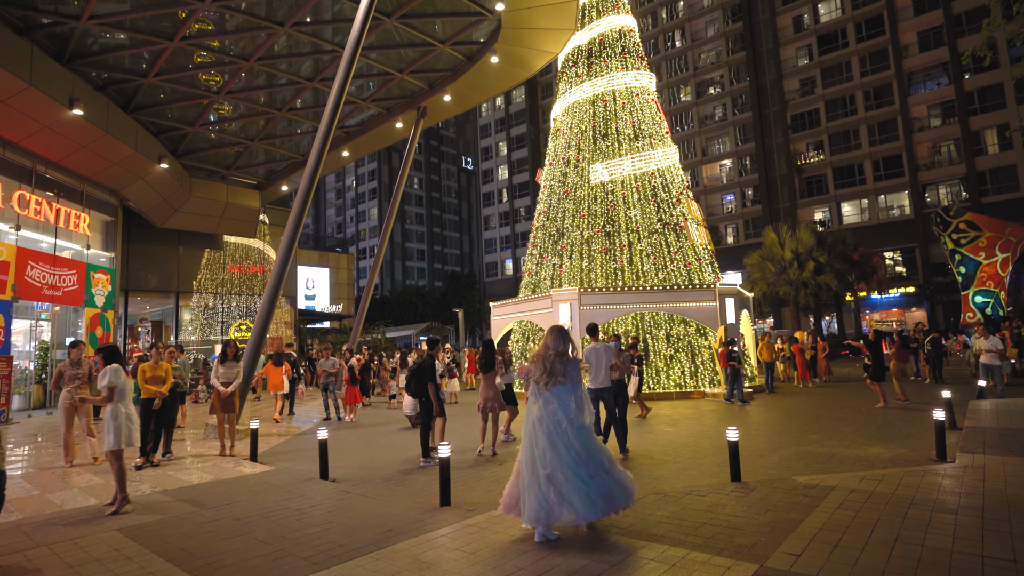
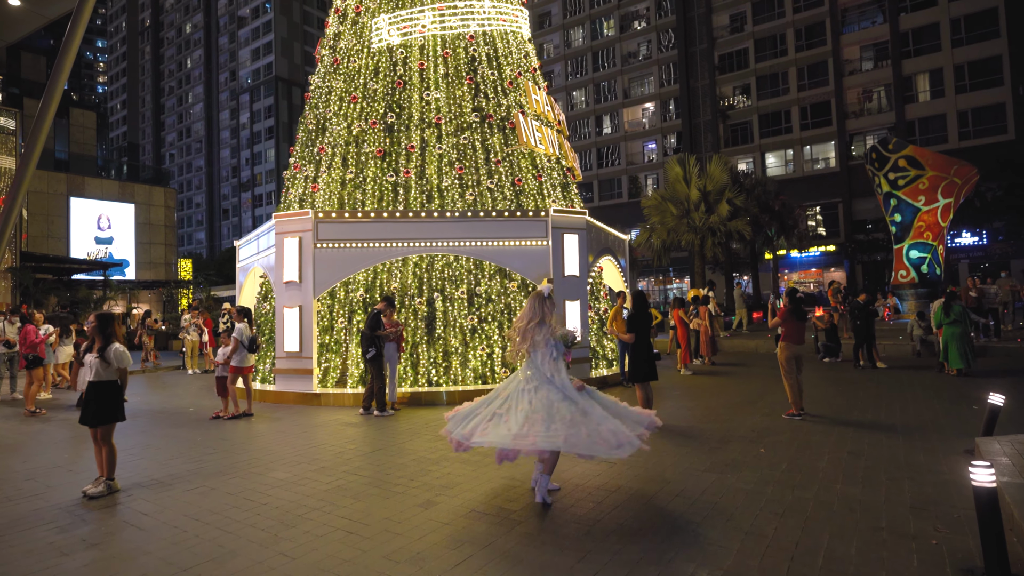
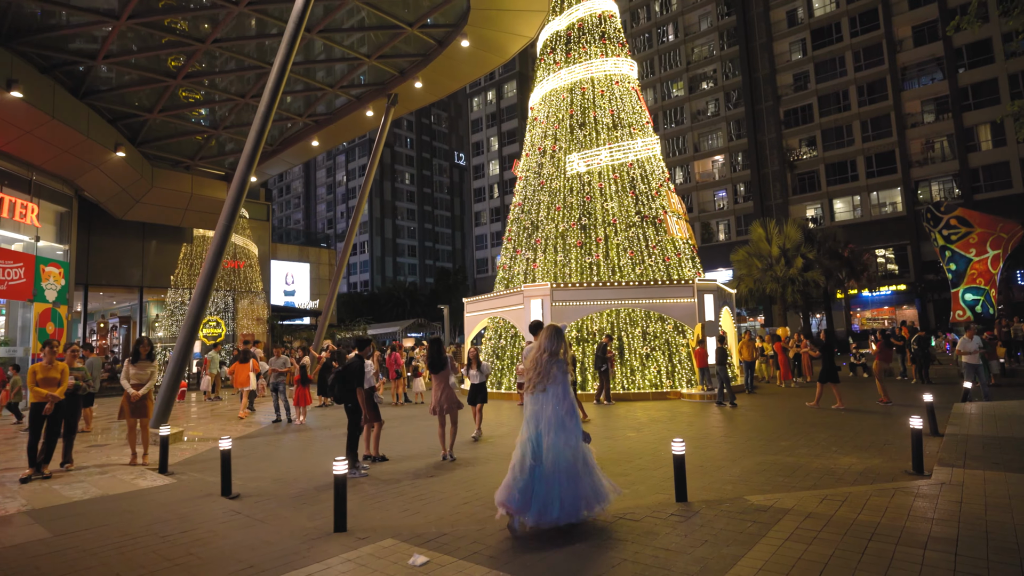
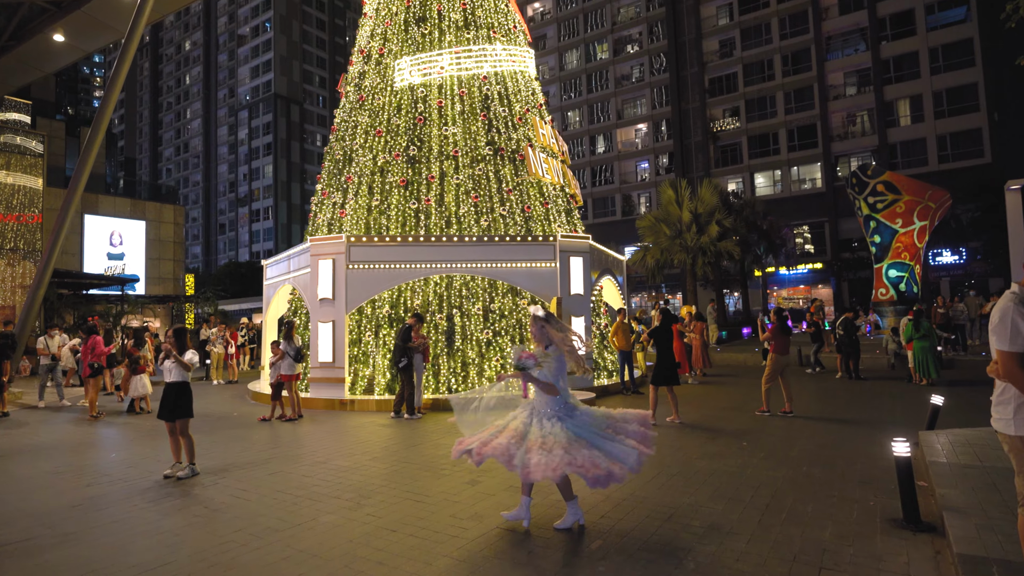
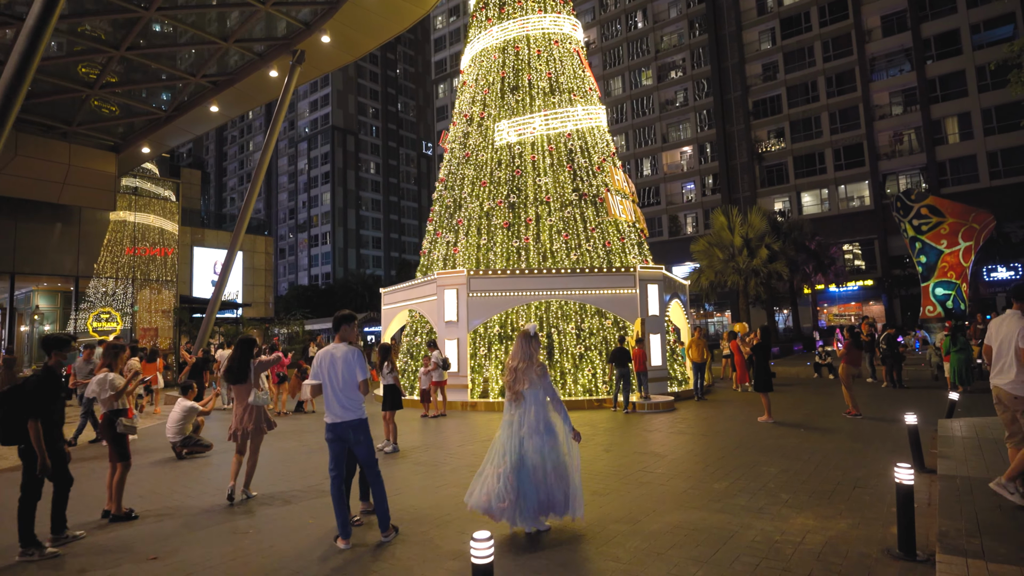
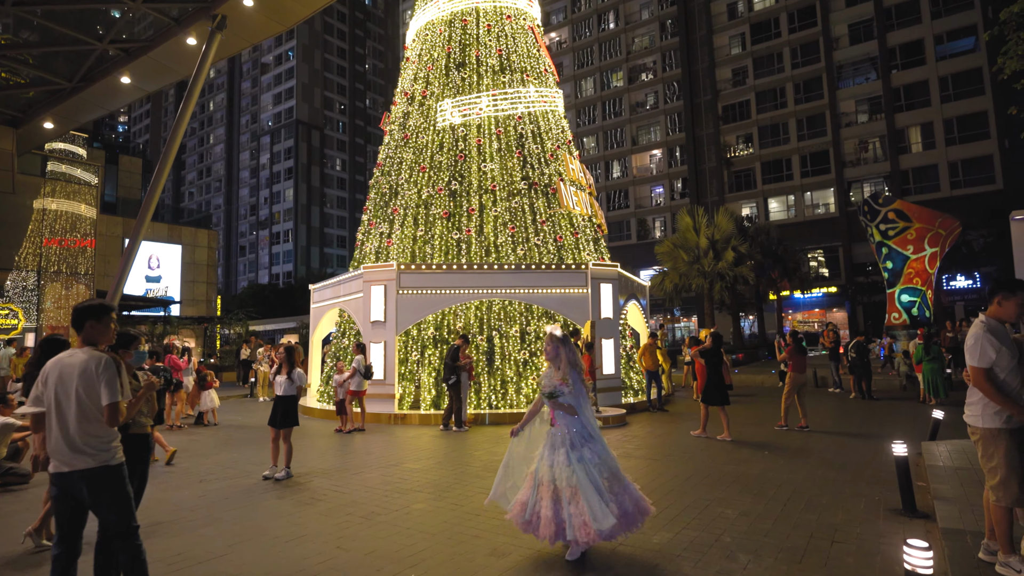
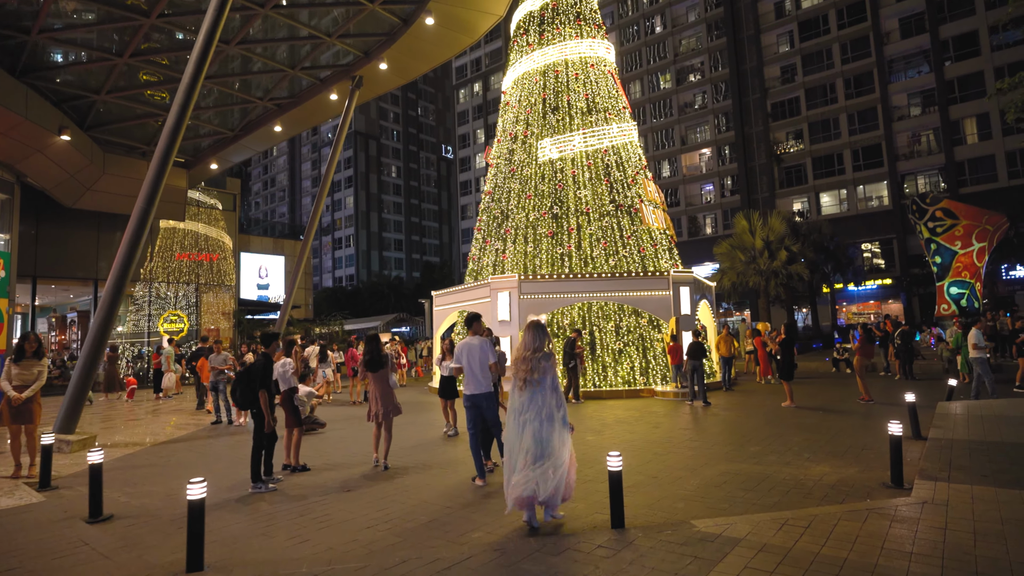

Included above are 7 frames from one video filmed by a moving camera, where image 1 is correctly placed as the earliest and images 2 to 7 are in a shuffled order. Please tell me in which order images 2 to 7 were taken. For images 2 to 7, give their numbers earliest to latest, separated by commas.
3, 7, 5, 6, 4, 2
